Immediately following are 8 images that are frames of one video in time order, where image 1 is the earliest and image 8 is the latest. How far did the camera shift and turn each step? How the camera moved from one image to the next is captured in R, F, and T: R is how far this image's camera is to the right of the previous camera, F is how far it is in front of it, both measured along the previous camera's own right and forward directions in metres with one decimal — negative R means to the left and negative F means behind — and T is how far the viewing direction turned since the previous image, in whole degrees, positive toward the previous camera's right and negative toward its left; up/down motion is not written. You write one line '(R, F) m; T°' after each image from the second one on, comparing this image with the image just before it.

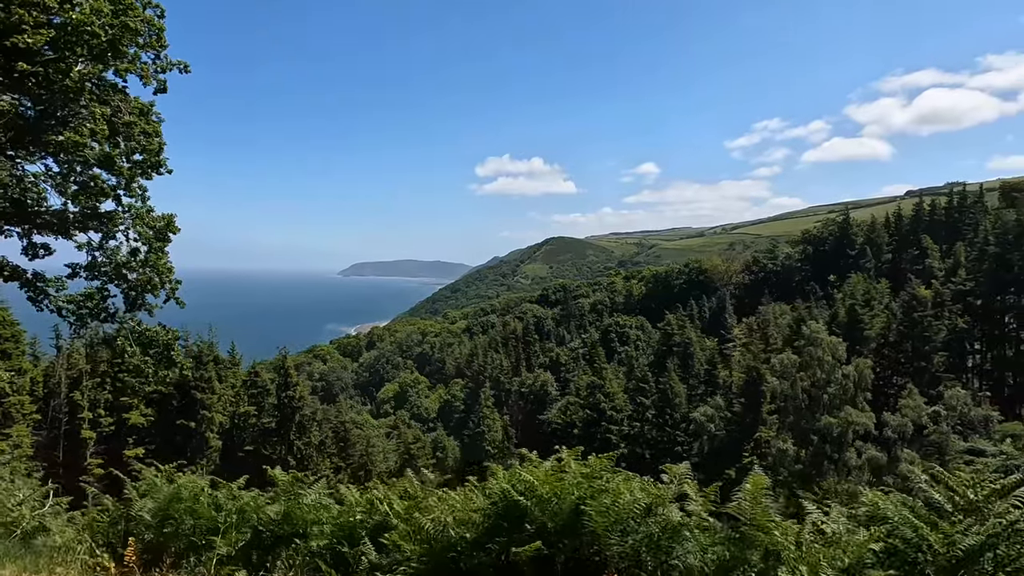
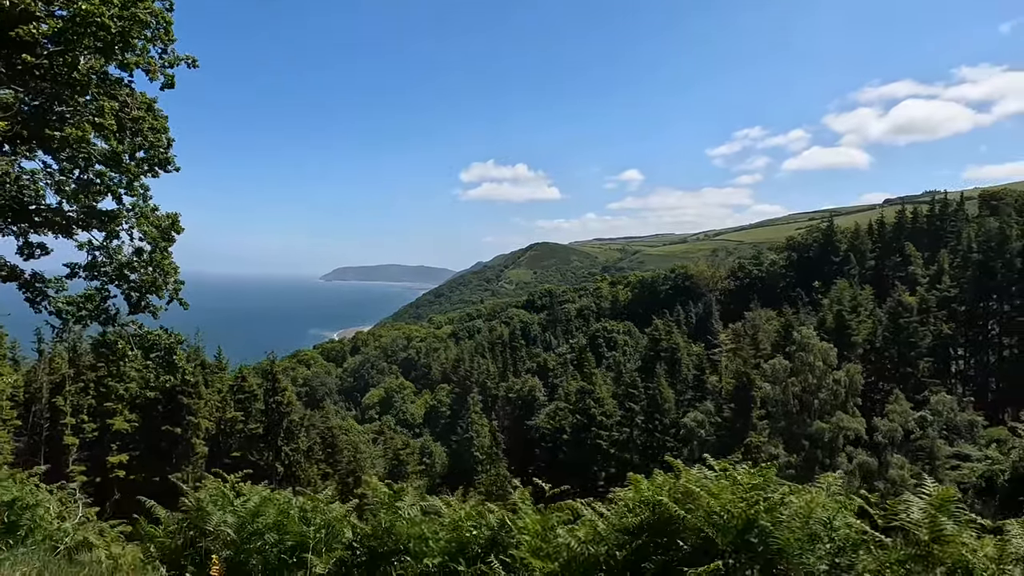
(-0.6, +0.2) m; +2°
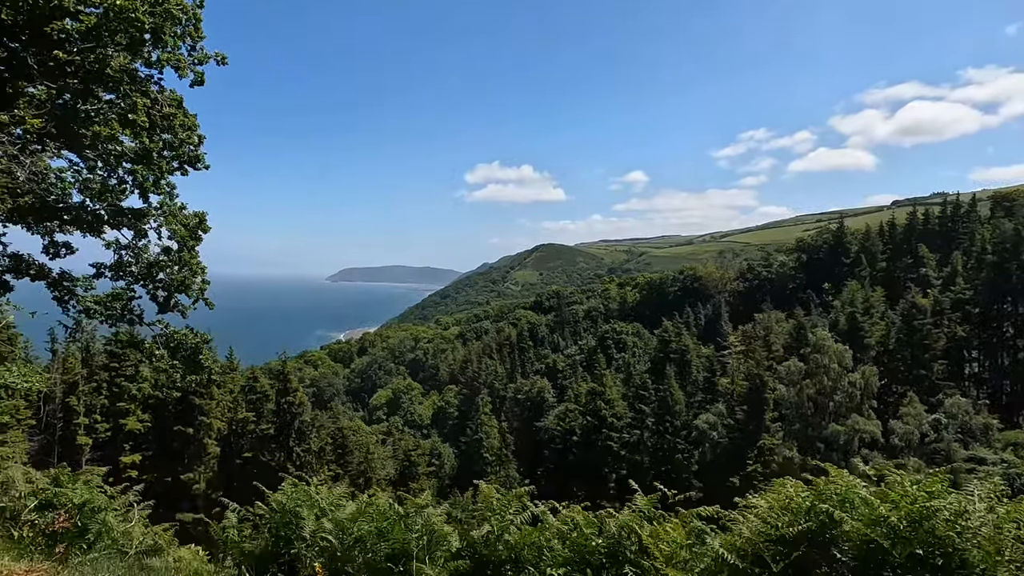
(-0.5, +0.1) m; 0°
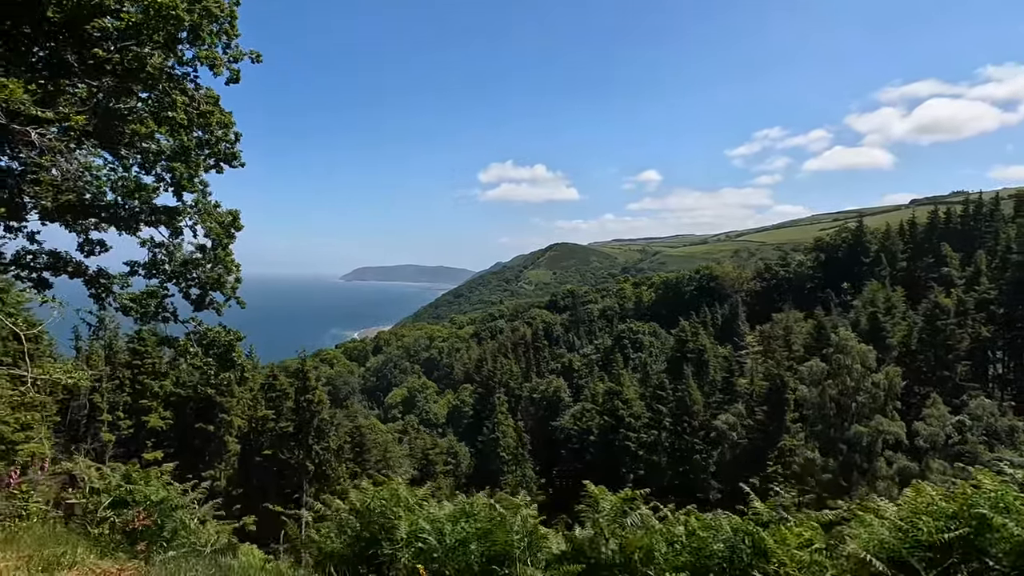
(-0.4, +0.1) m; -1°
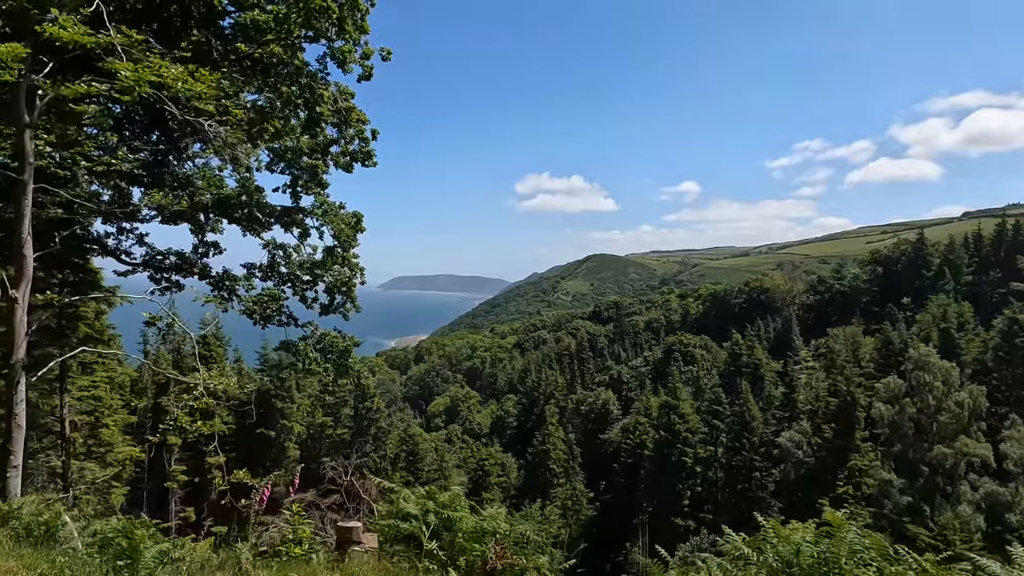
(-1.7, +0.4) m; -3°
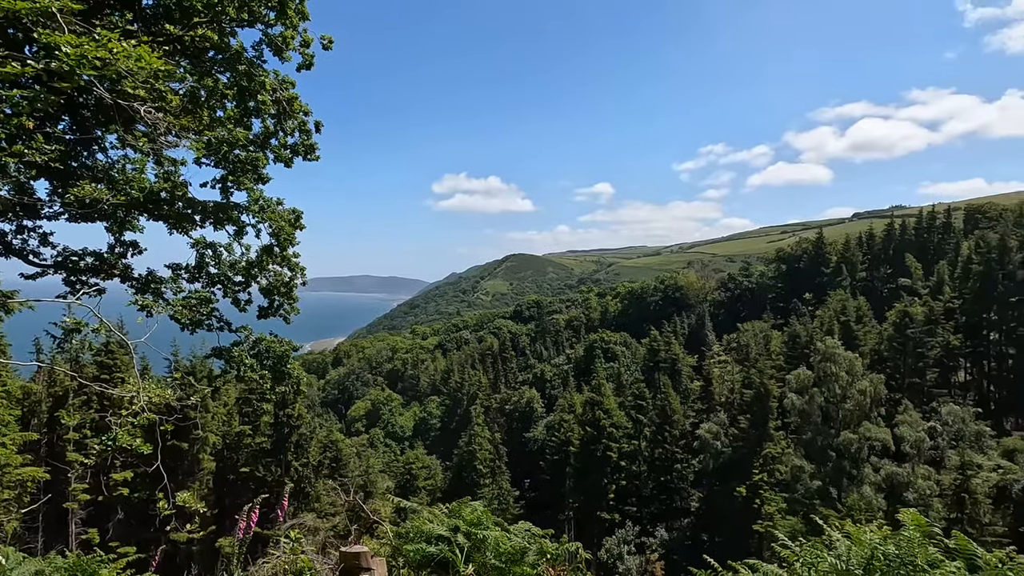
(-0.6, +0.5) m; +8°
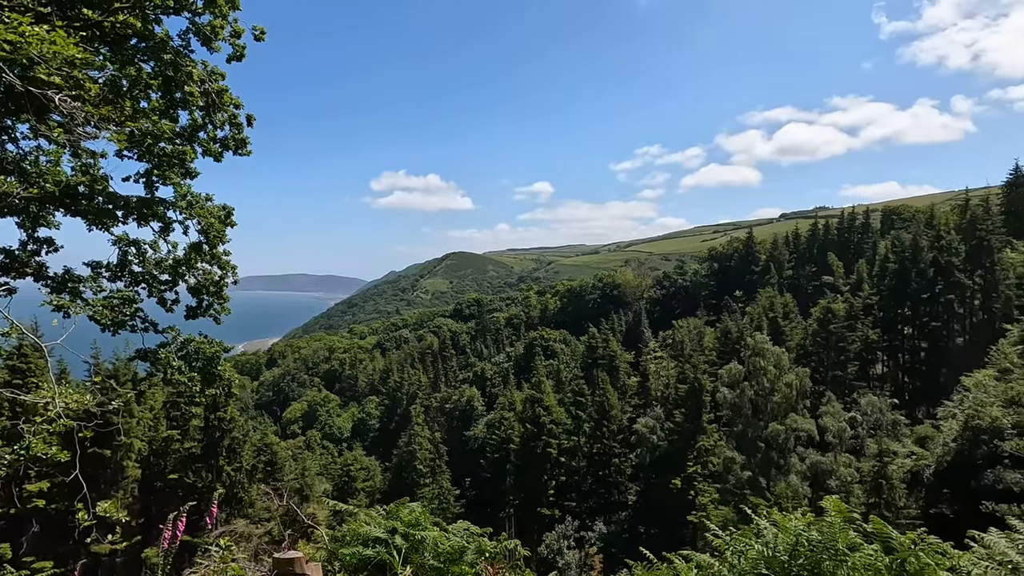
(-0.1, +0.2) m; +6°
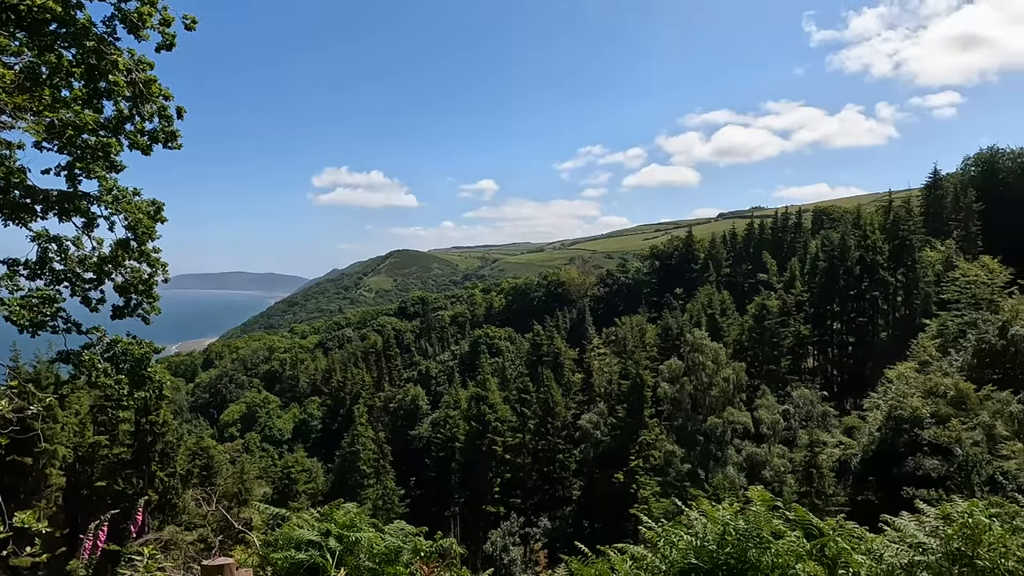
(0.0, -0.1) m; +5°
